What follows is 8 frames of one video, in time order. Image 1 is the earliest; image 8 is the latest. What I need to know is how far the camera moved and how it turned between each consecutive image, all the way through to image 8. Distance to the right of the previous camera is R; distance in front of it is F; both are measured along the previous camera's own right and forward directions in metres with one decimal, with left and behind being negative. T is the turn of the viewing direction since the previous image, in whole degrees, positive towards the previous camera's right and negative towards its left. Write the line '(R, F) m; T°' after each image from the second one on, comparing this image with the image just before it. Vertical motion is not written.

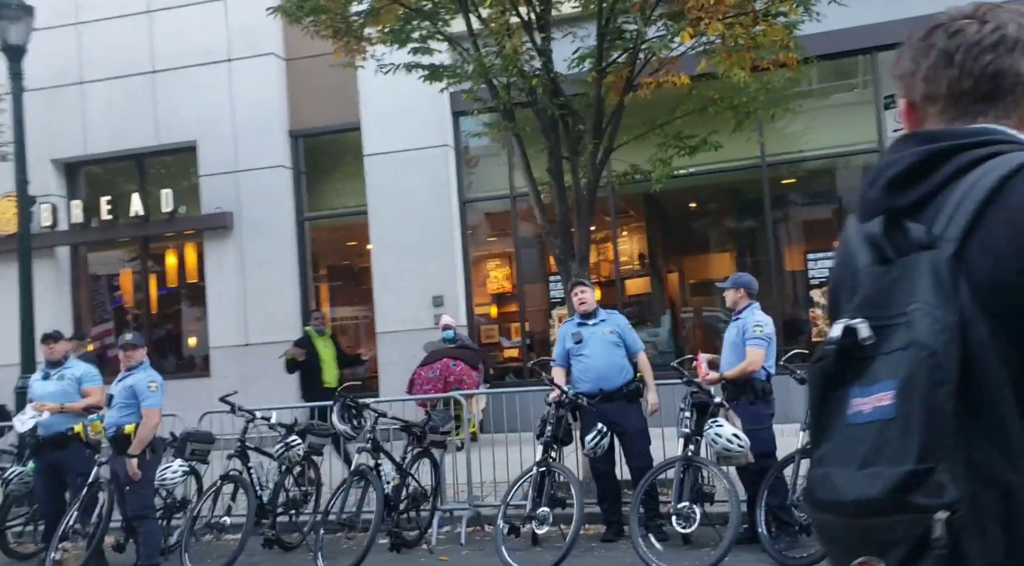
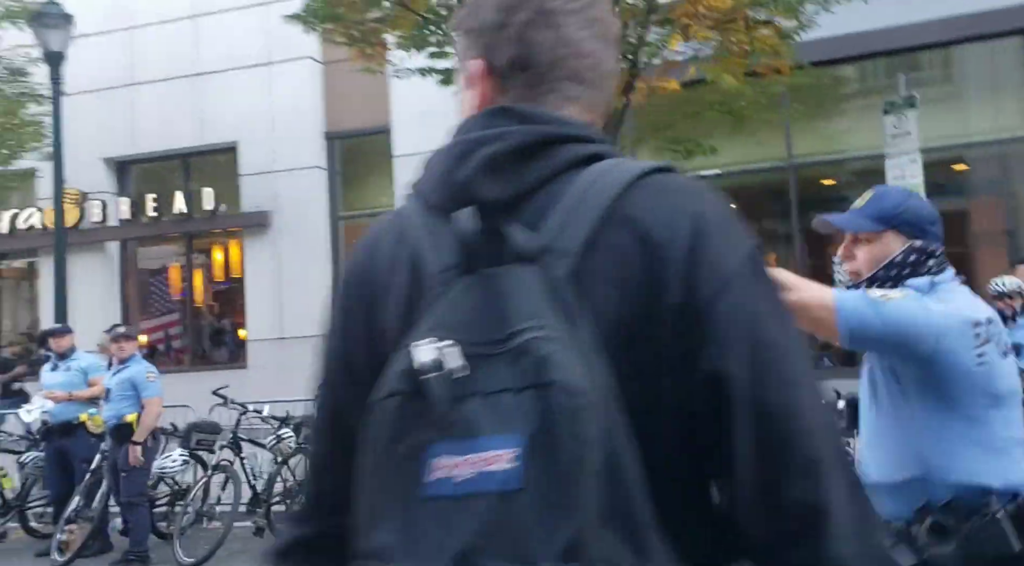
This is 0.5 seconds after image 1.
(+0.7, -0.2) m; -4°
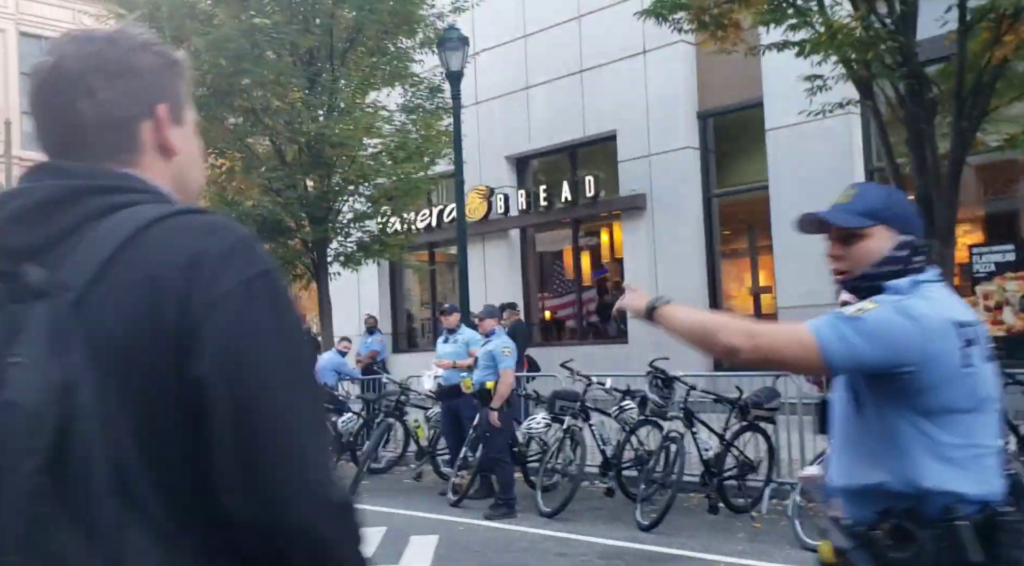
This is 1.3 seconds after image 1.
(+0.9, -0.3) m; -26°
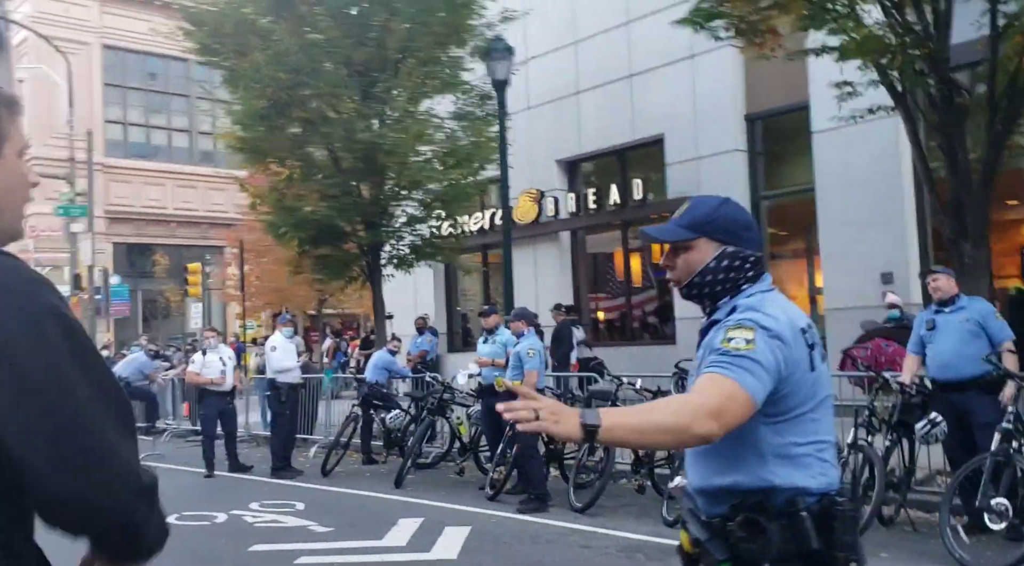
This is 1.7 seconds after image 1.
(+0.4, -0.4) m; -4°
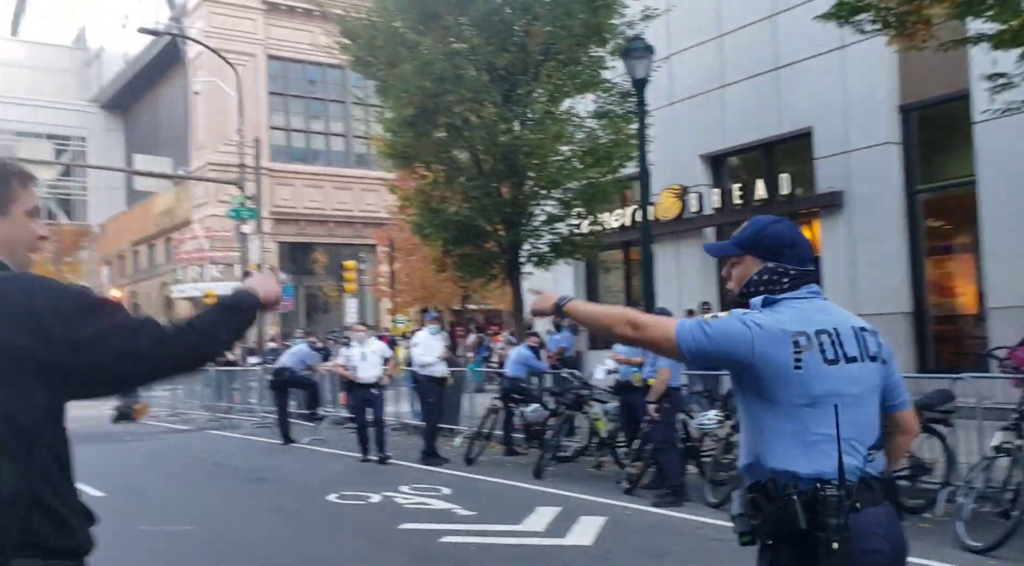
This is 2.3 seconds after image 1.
(+0.1, -0.3) m; -9°
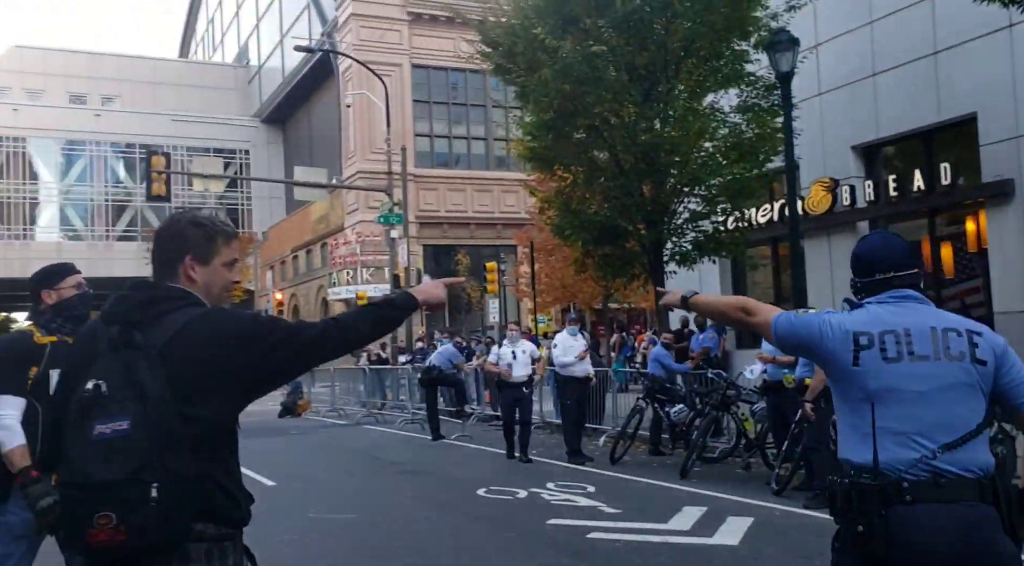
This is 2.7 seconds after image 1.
(0.0, -0.1) m; -9°
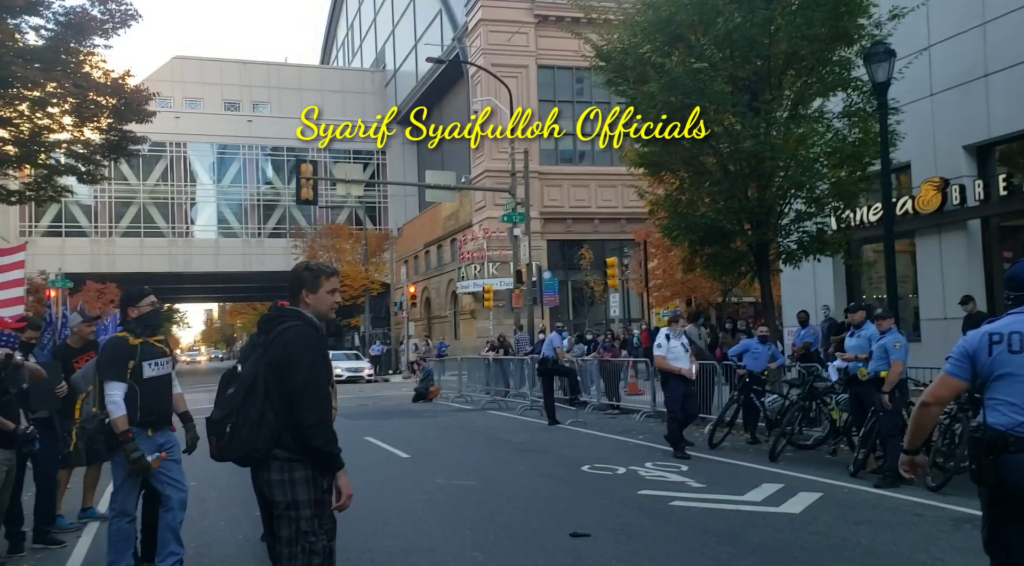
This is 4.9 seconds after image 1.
(+0.3, -1.3) m; -8°
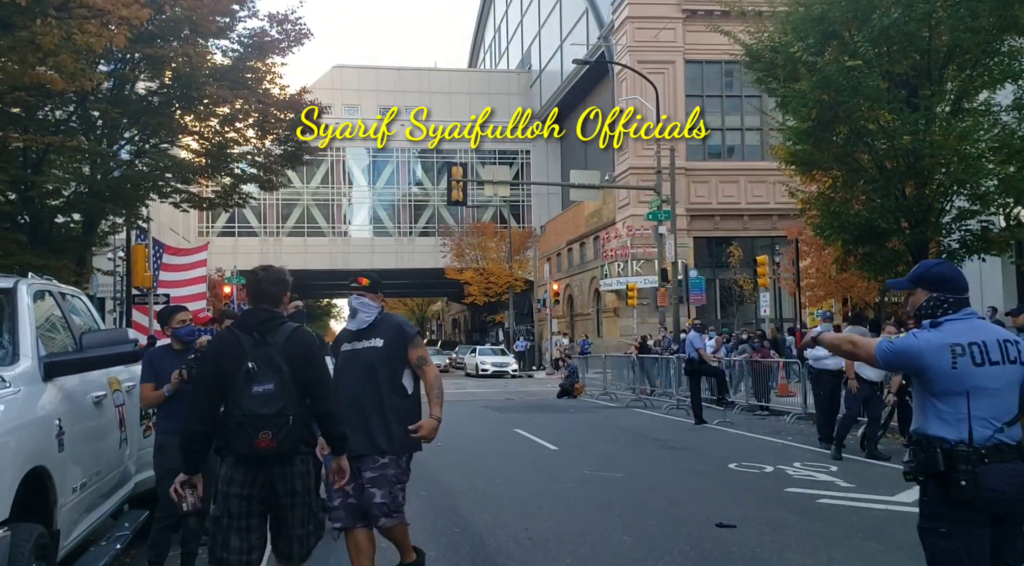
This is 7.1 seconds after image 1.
(0.0, -0.4) m; -9°
